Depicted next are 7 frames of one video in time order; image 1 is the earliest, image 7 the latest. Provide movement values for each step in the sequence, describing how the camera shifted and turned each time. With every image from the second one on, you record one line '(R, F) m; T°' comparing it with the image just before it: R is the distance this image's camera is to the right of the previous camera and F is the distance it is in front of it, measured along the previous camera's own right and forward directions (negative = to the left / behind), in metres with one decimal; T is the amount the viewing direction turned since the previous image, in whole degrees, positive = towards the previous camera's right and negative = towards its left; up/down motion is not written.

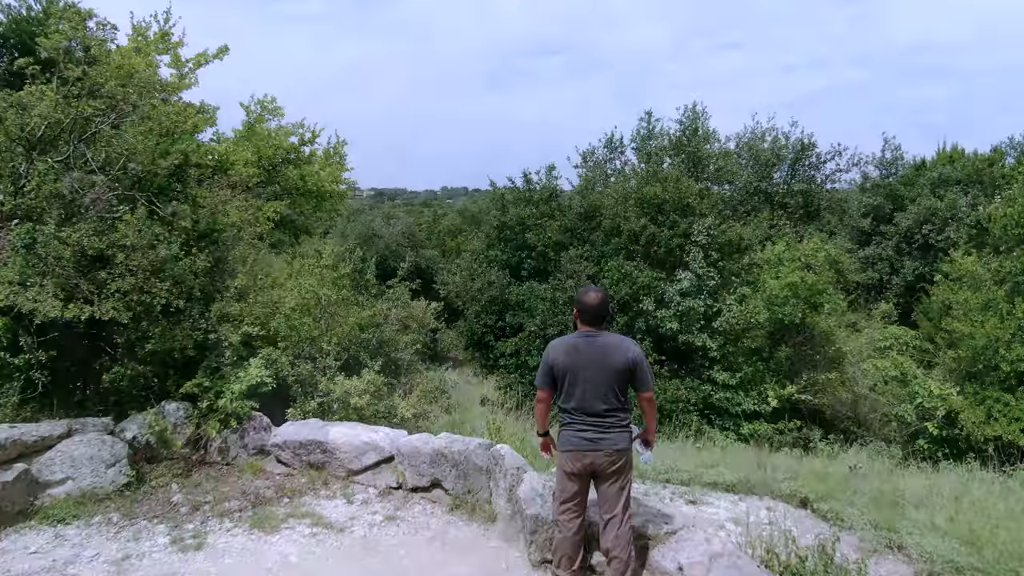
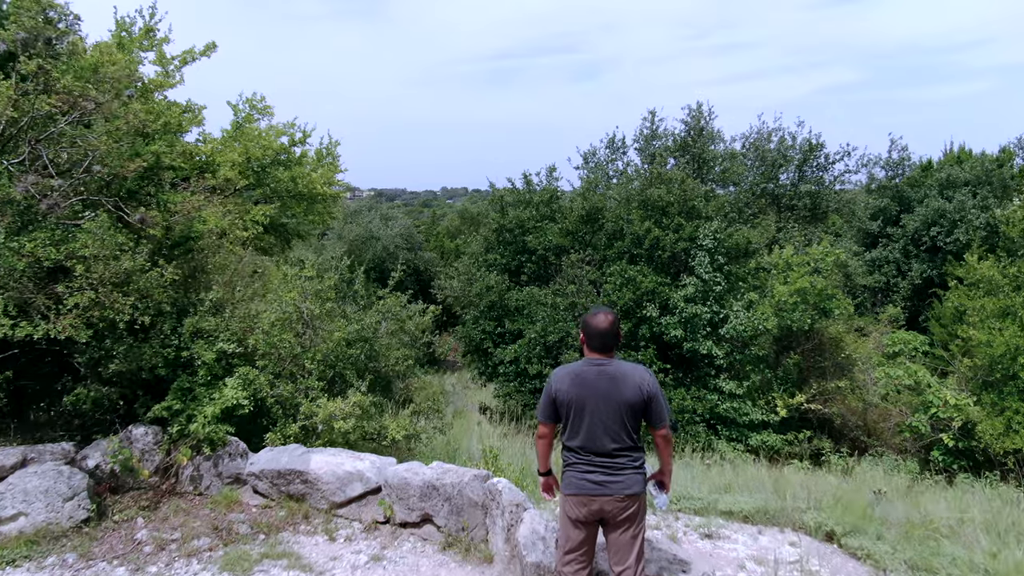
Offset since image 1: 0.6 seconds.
(0.0, +0.4) m; 0°
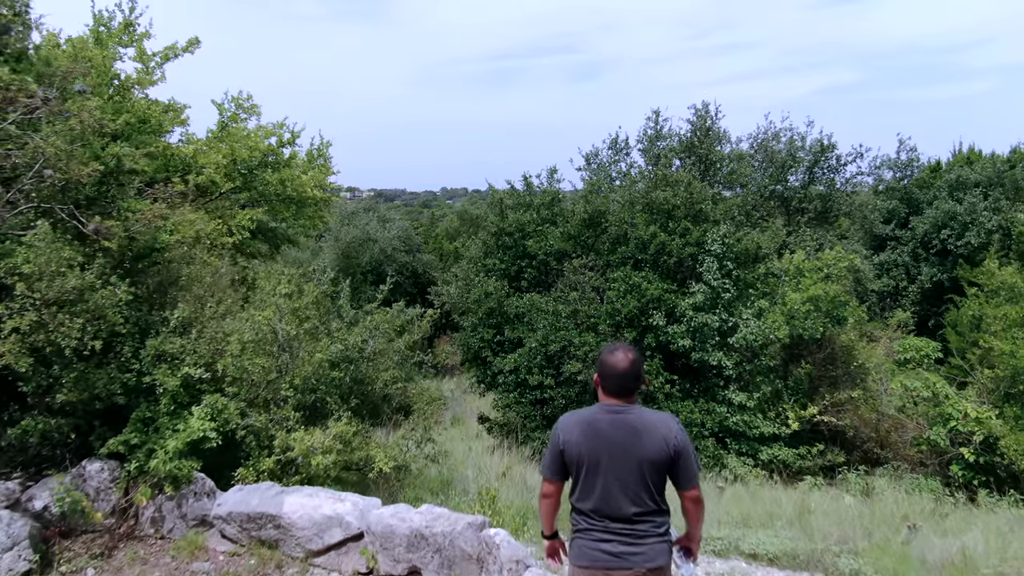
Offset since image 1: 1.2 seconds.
(0.0, +0.5) m; 0°
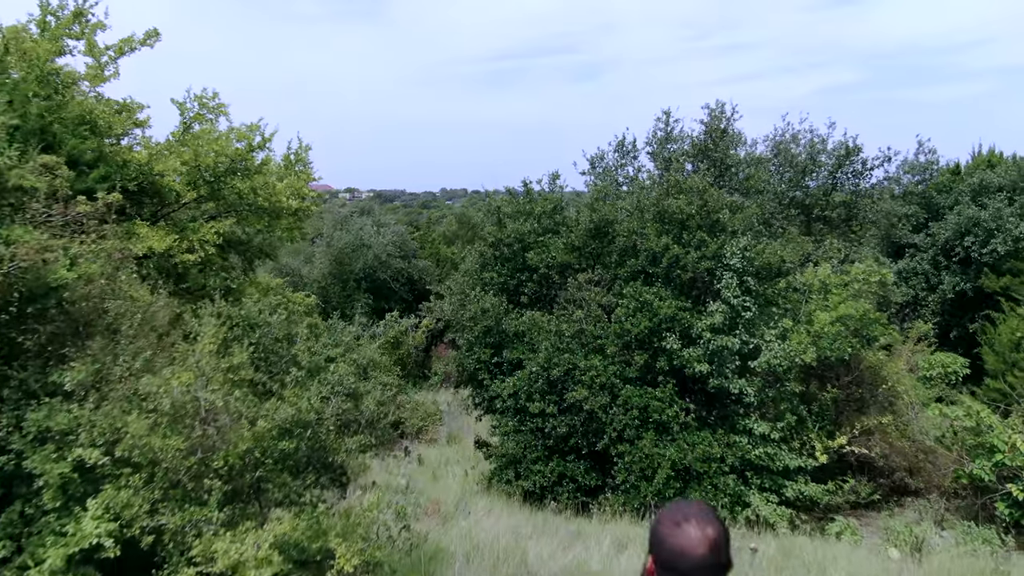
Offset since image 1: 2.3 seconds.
(0.0, +1.1) m; 0°
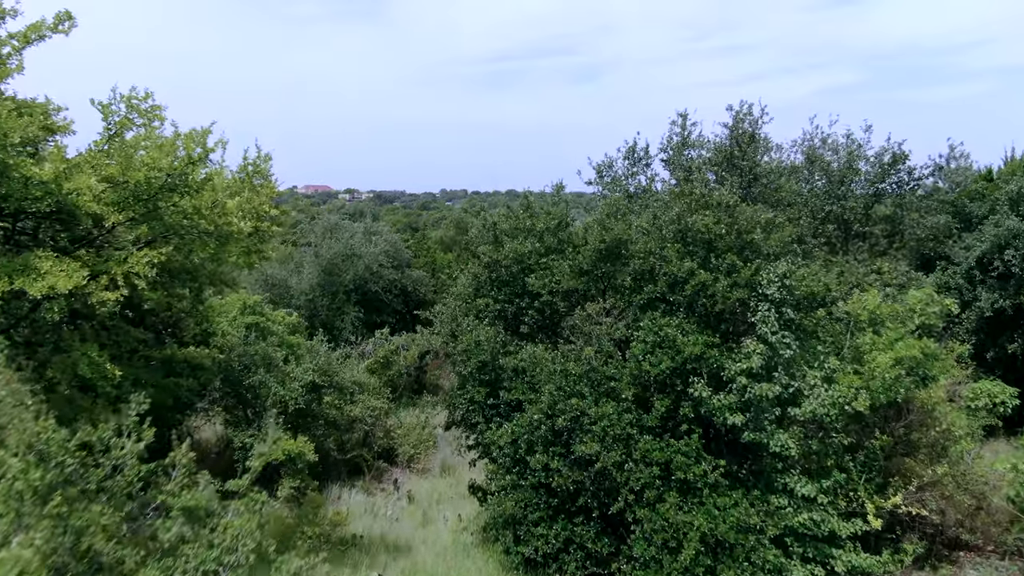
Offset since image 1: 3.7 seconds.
(0.0, +1.6) m; 0°
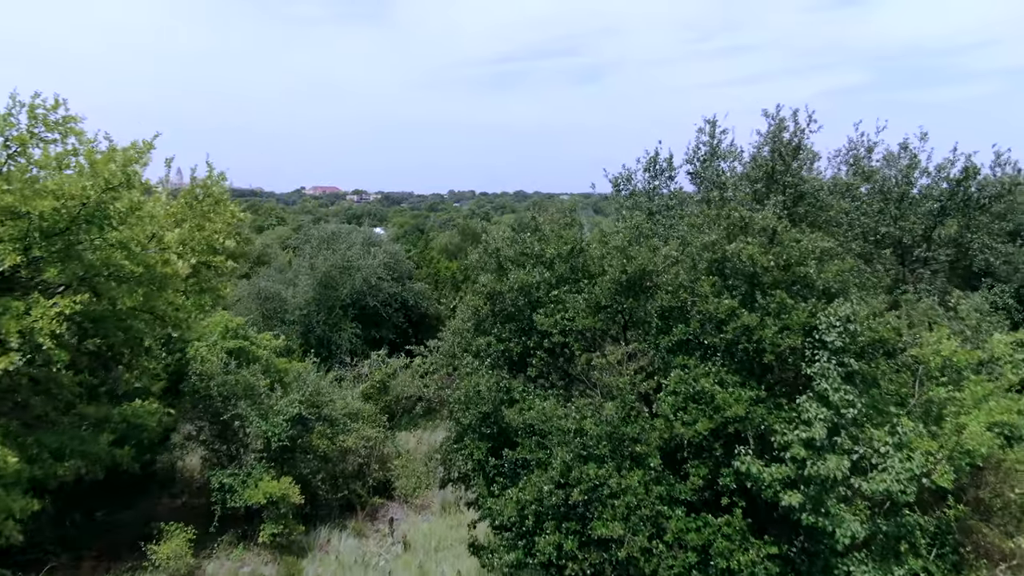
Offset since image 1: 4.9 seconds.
(0.0, +1.5) m; 0°
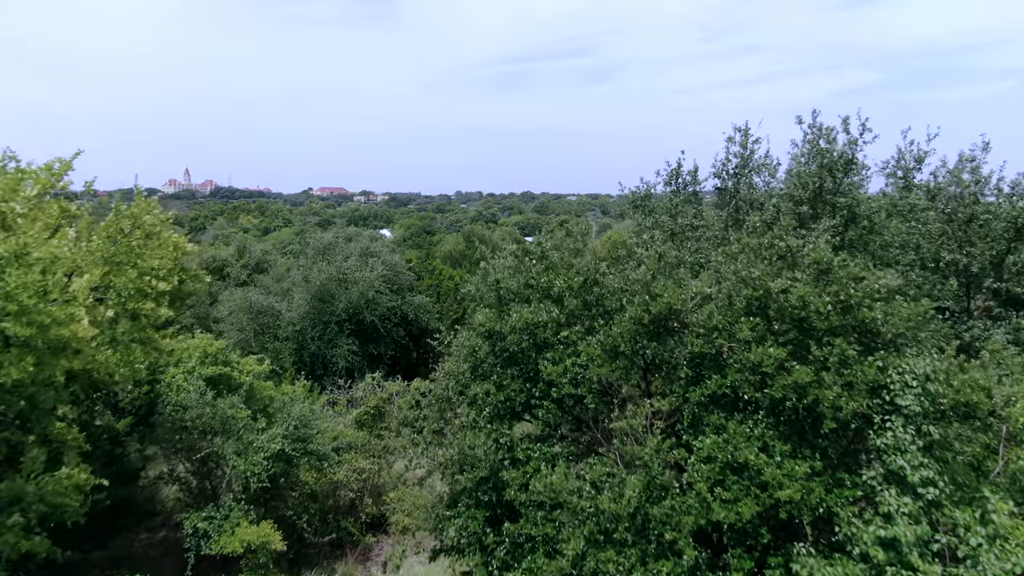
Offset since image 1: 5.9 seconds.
(0.0, +1.4) m; 0°
